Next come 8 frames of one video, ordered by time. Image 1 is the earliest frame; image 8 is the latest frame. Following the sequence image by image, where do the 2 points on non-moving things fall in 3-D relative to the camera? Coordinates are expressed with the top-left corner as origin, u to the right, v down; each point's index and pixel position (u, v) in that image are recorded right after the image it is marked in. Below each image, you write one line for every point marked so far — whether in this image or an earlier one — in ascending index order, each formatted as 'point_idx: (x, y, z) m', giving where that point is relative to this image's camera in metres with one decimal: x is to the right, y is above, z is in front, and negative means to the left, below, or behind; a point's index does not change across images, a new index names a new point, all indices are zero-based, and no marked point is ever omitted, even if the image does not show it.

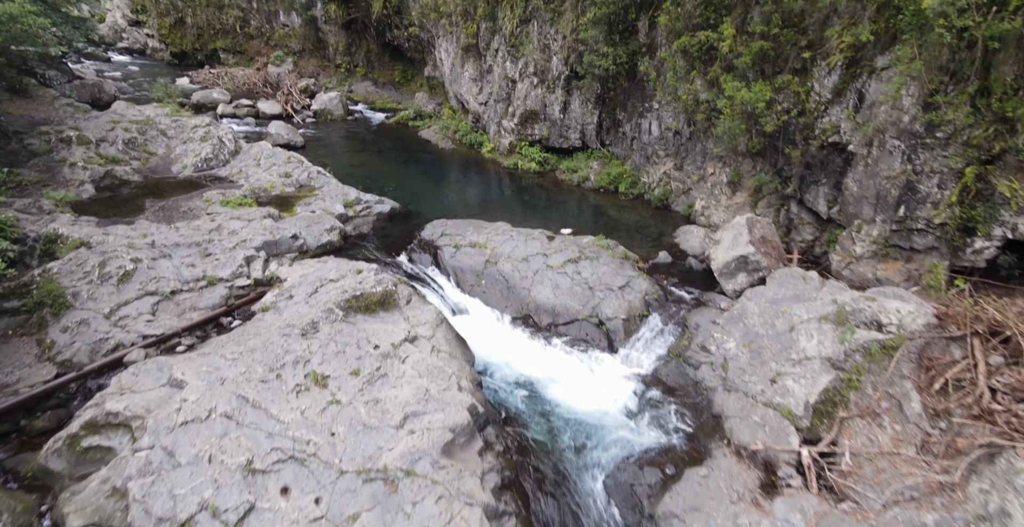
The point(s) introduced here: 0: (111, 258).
0: (-6.5, +0.1, +7.5) m
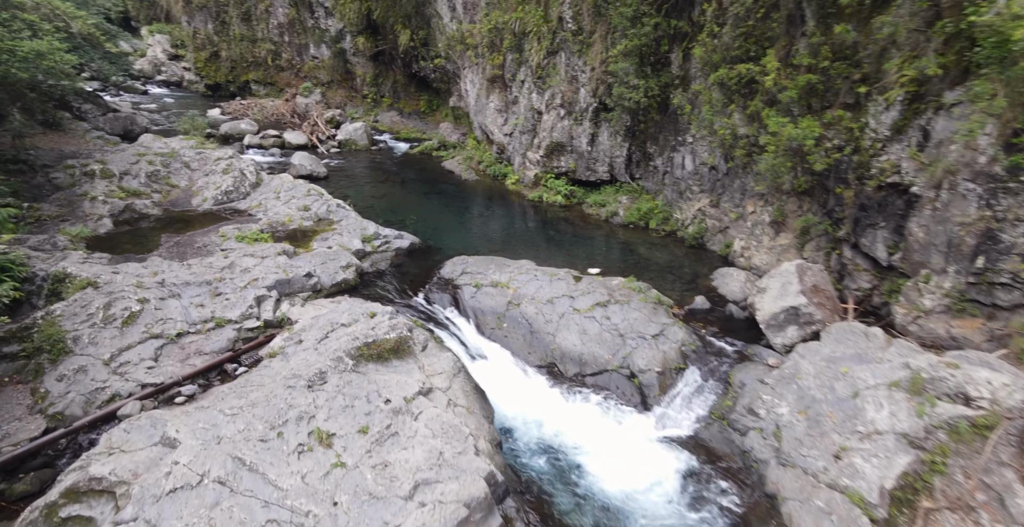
0: (-6.2, -0.6, +7.2) m
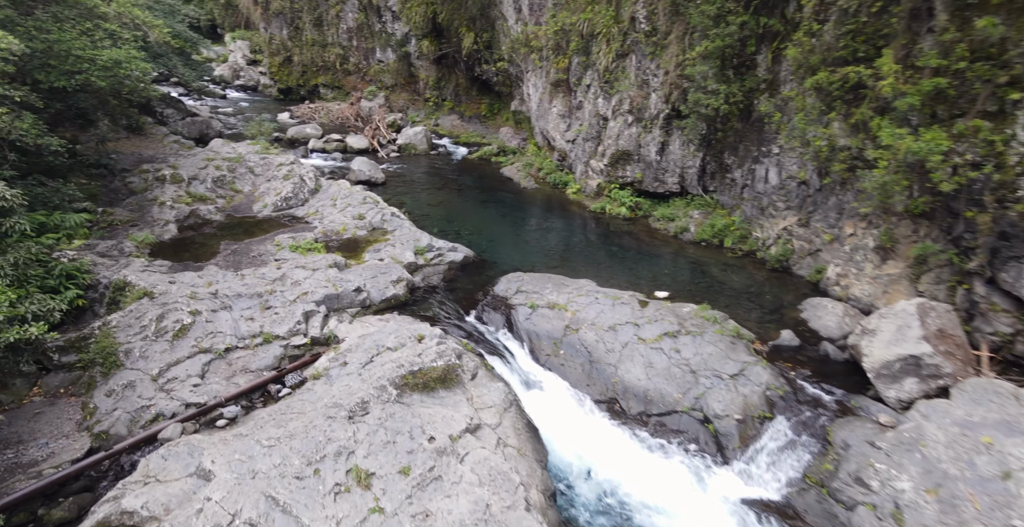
0: (-5.3, -0.7, +7.1) m
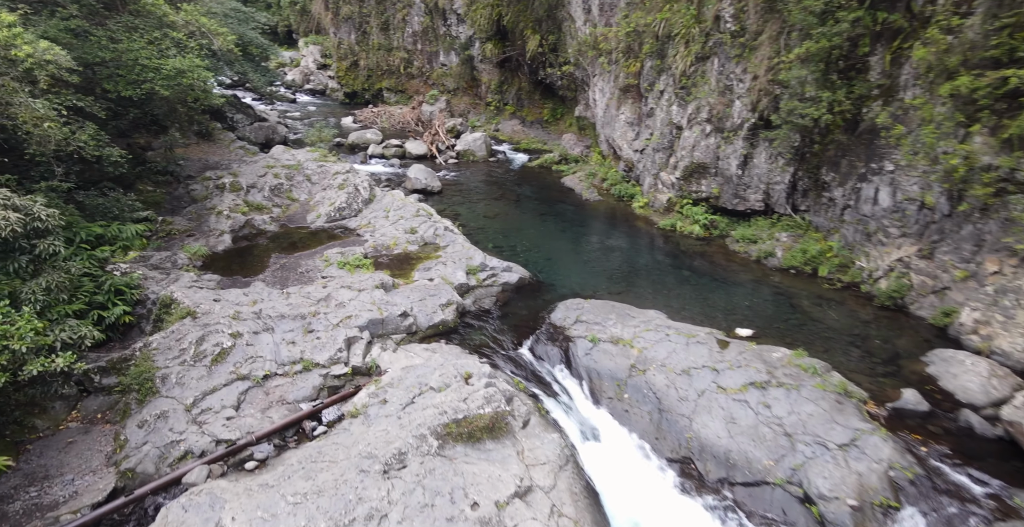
0: (-4.4, -1.0, +6.7) m
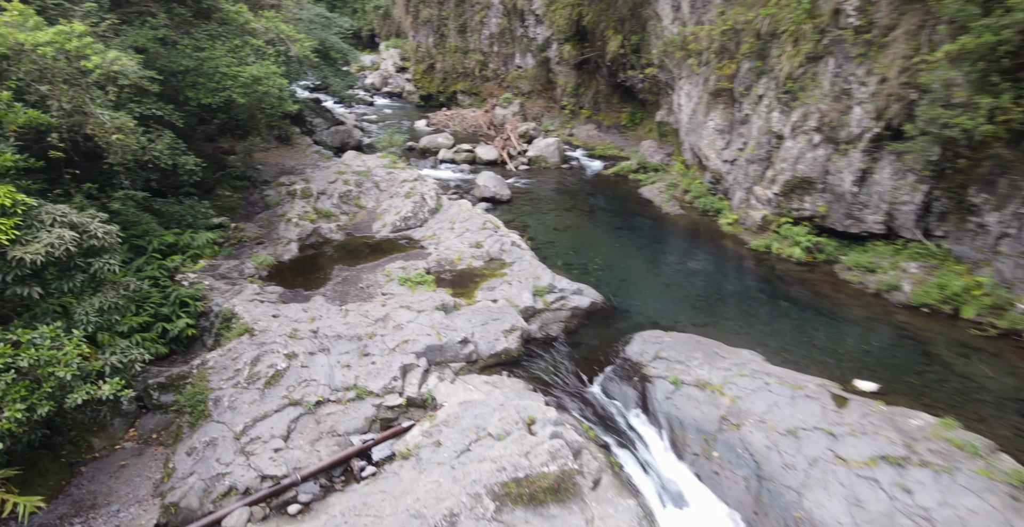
0: (-3.4, -1.3, +6.5) m
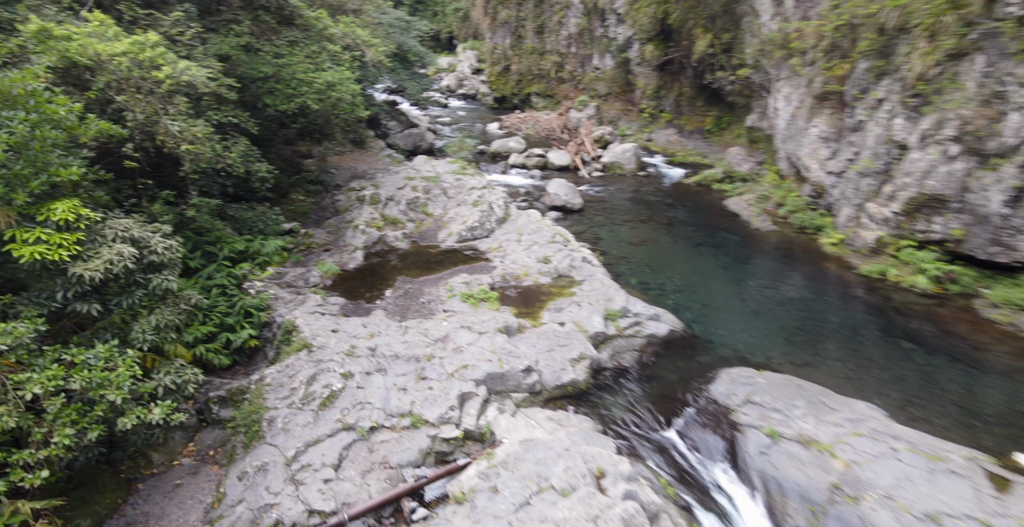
0: (-2.5, -1.5, +6.2) m
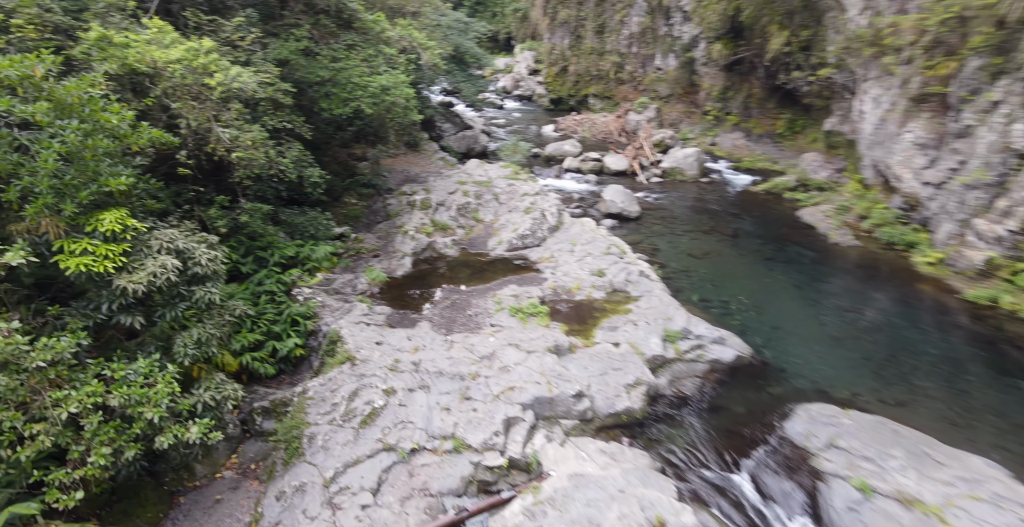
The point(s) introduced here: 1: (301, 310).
0: (-1.9, -1.6, +6.0) m
1: (-3.1, -0.7, +6.8) m
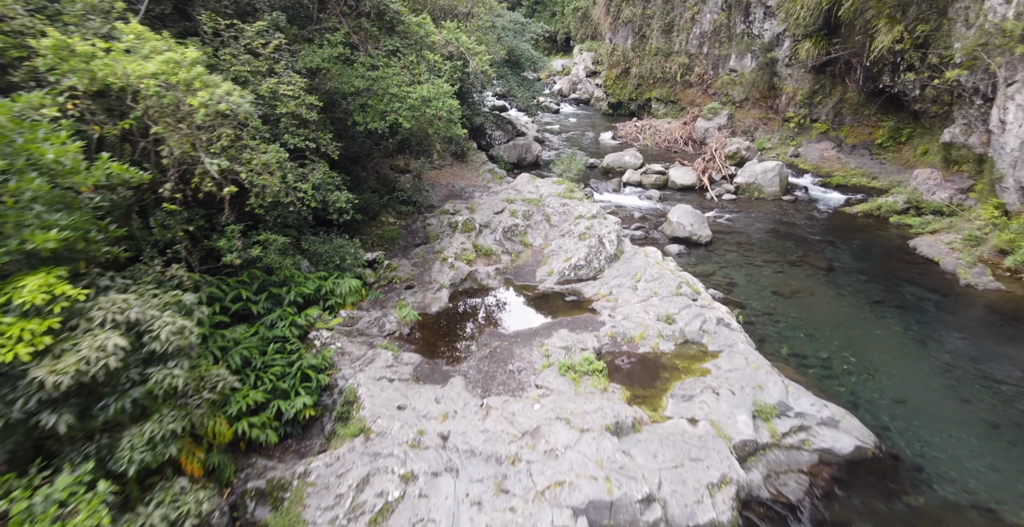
0: (-1.4, -2.2, +4.8) m
1: (-2.5, -1.2, +5.7) m
